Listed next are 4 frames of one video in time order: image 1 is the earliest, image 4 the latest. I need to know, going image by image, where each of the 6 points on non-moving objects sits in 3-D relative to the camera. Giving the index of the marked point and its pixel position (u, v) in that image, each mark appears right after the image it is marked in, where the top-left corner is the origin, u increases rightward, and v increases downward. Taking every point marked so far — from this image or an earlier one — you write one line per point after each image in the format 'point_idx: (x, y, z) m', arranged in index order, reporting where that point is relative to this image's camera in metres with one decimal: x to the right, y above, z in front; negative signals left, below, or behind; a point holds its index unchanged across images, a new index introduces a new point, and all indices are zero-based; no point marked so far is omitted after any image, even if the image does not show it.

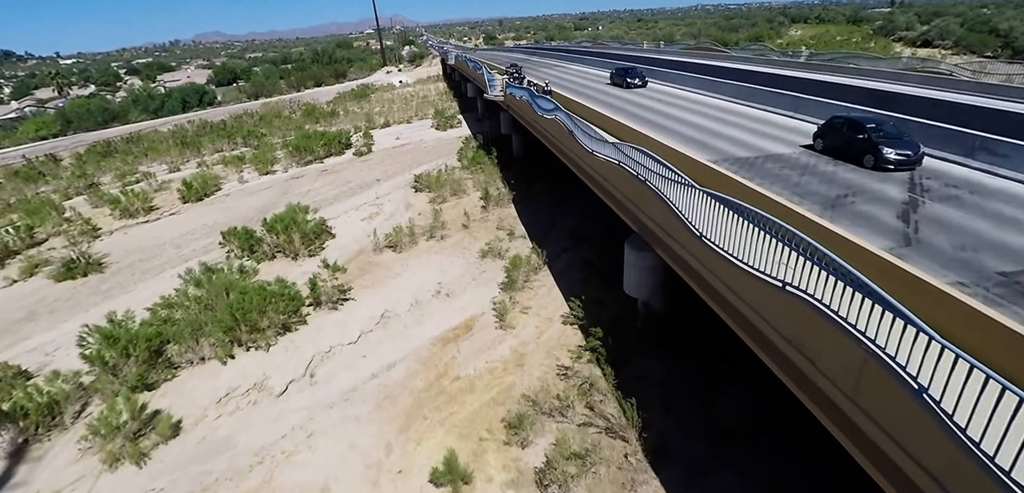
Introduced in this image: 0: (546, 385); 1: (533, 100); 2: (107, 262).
0: (+0.6, -2.6, +9.6) m
1: (+0.7, +4.9, +16.8) m
2: (-14.9, -0.6, +18.6) m
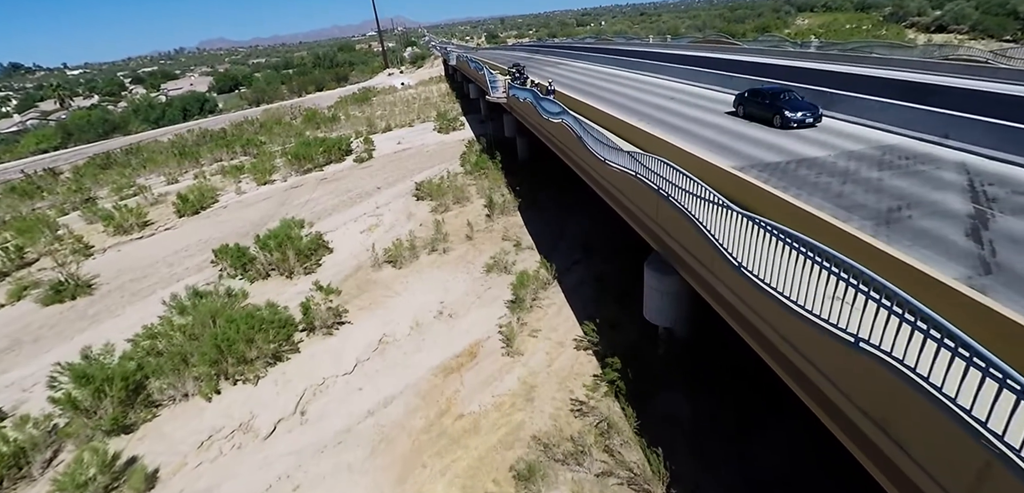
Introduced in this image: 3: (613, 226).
0: (+0.8, -3.0, +8.6) m
1: (+0.8, +4.5, +15.8) m
2: (-14.6, -1.3, +17.9) m
3: (+3.3, +0.7, +16.3) m
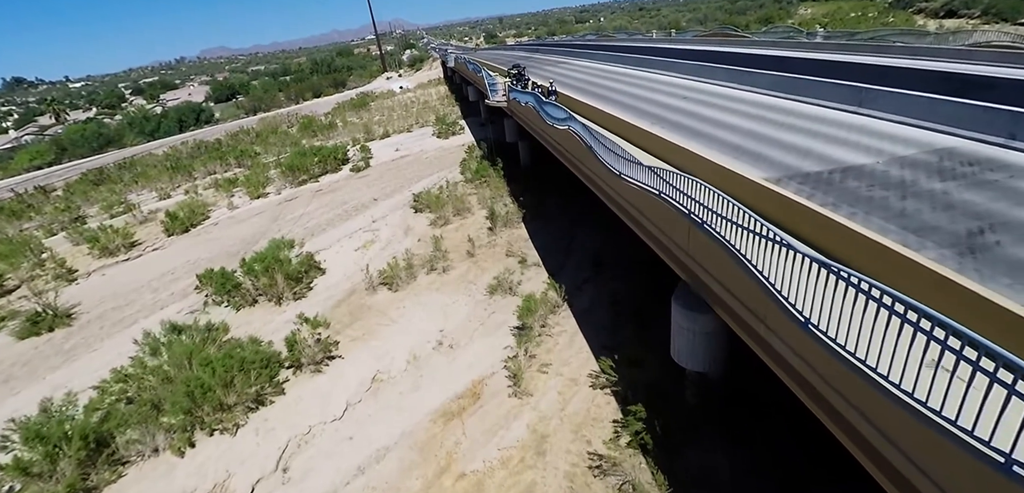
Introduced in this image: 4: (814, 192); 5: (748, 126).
0: (+0.9, -3.5, +7.4) m
1: (+0.8, +4.0, +14.6) m
2: (-14.5, -2.2, +16.8) m
3: (+3.4, +0.3, +15.1) m
4: (+4.6, +0.8, +7.7) m
5: (+5.2, +2.6, +11.1) m
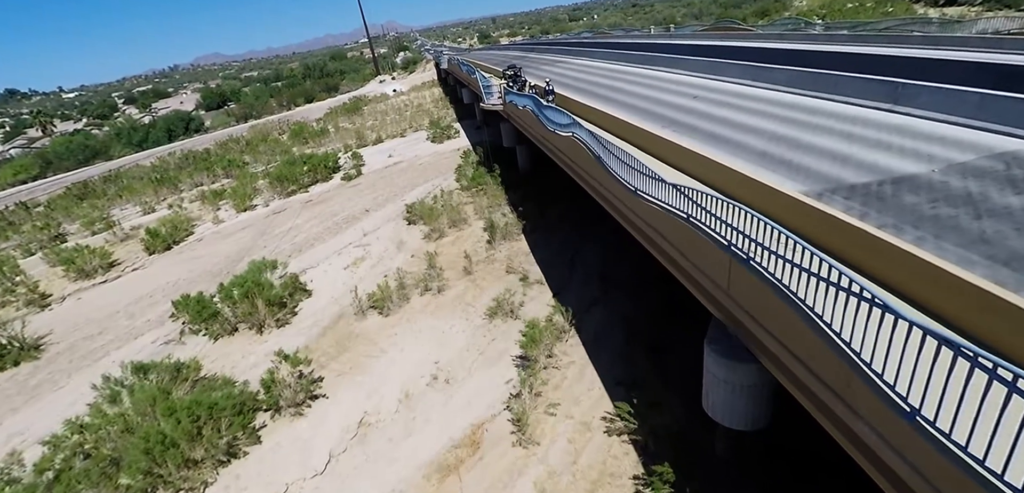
0: (+1.0, -3.9, +6.2) m
1: (+0.7, +3.6, +13.4) m
2: (-14.4, -3.0, +15.7) m
3: (+3.4, -0.1, +13.9) m
4: (+4.5, +0.5, +6.6) m
5: (+5.1, +2.3, +10.0) m
